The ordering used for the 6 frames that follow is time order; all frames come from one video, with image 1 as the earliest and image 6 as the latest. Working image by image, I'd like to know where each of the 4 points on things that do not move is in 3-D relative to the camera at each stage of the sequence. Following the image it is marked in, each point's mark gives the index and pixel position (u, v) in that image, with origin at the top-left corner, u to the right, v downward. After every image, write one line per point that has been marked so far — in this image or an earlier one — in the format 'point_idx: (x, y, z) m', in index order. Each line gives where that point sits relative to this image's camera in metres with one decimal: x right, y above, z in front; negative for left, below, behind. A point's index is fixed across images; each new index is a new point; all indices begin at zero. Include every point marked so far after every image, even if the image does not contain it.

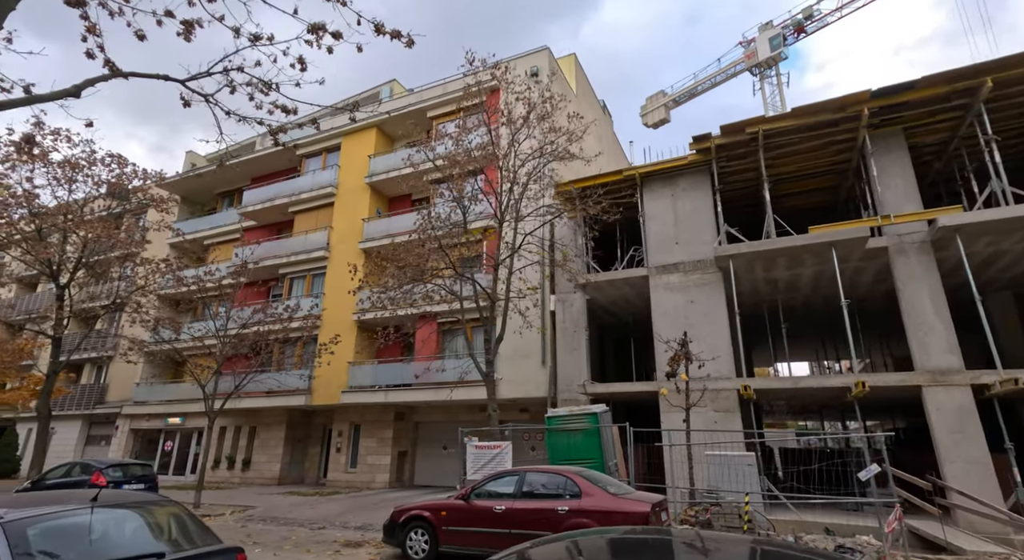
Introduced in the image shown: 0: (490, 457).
0: (-0.4, -3.0, +9.0) m
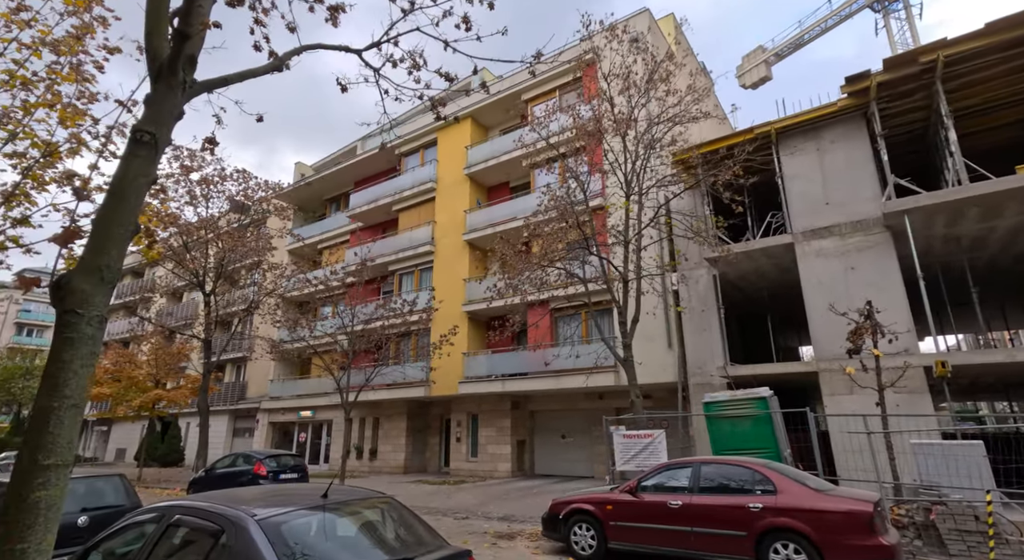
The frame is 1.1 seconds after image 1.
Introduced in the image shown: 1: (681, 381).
0: (+2.0, -2.6, +8.5) m
1: (+4.3, -2.5, +13.4) m
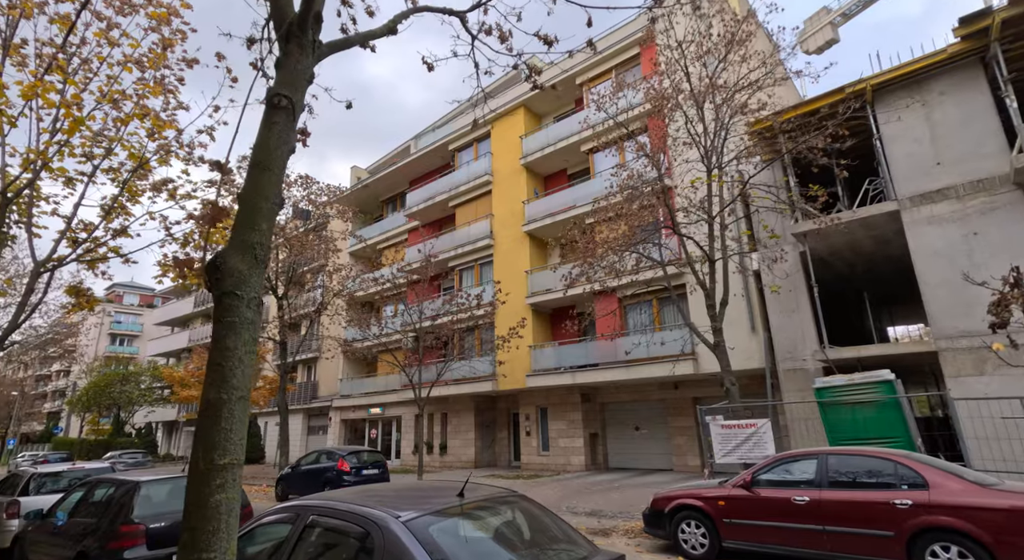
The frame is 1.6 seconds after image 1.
0: (+3.4, -2.3, +7.9) m
1: (+6.1, -2.1, +12.6) m
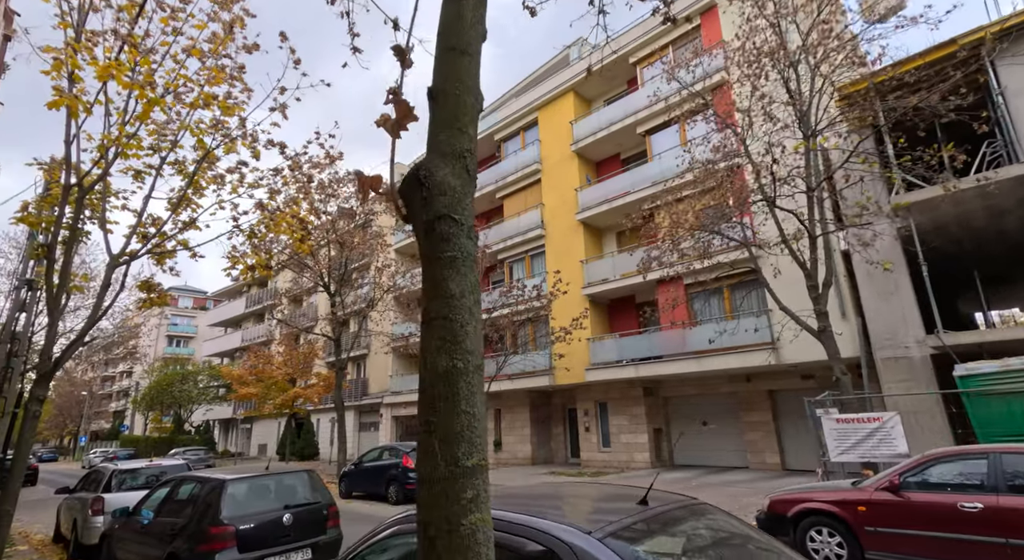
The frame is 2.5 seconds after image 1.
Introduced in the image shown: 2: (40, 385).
0: (+4.7, -2.0, +7.1) m
1: (+7.7, -1.6, +11.6) m
2: (-6.1, -1.3, +6.9) m
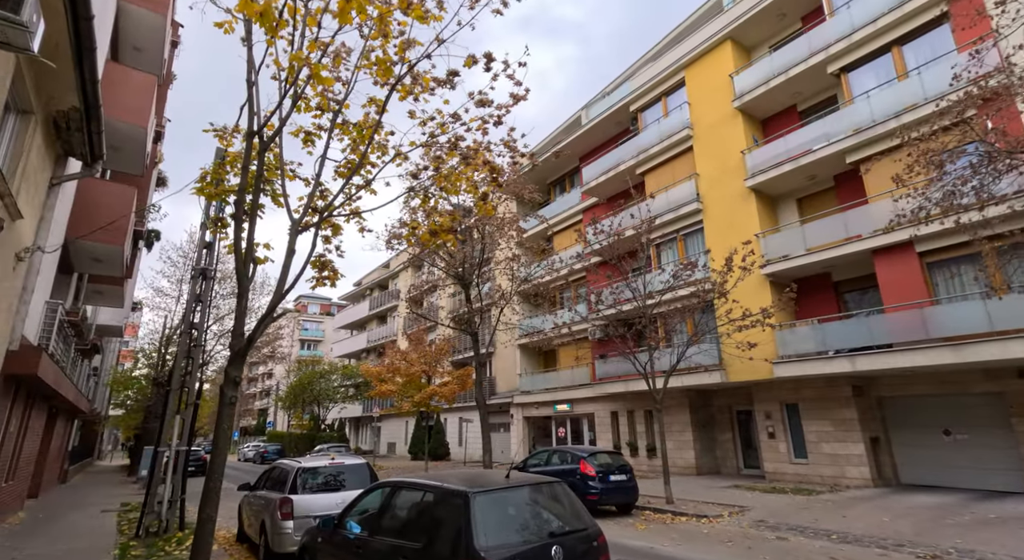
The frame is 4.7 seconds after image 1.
0: (+7.6, -1.3, +4.0) m
1: (+11.3, -0.8, +7.9) m
2: (-3.1, -0.9, +5.9) m
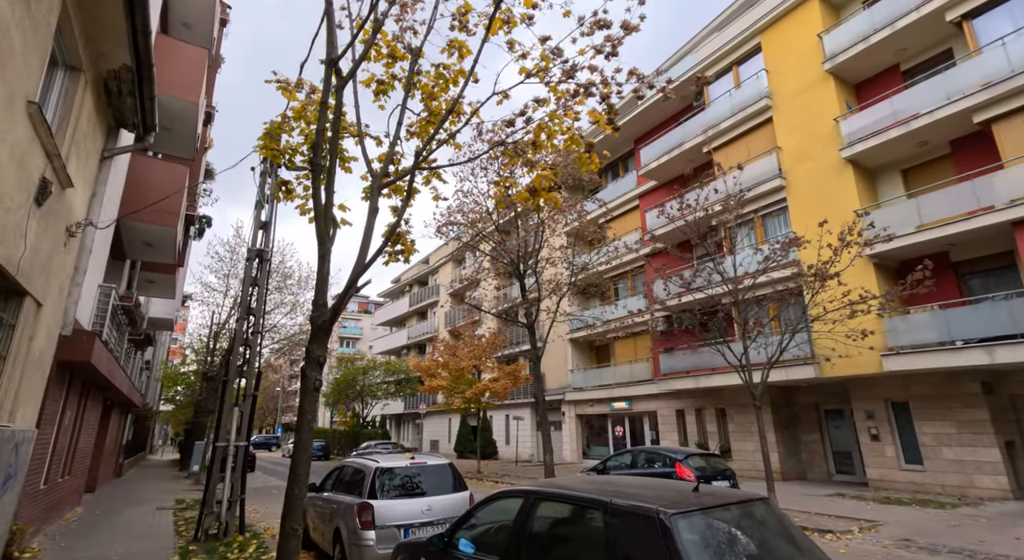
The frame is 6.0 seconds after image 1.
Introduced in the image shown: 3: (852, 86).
0: (+8.8, -0.8, +2.2) m
1: (+12.8, -0.3, +5.8) m
2: (-1.7, -0.6, +4.7) m
3: (+10.8, +5.9, +16.9) m
